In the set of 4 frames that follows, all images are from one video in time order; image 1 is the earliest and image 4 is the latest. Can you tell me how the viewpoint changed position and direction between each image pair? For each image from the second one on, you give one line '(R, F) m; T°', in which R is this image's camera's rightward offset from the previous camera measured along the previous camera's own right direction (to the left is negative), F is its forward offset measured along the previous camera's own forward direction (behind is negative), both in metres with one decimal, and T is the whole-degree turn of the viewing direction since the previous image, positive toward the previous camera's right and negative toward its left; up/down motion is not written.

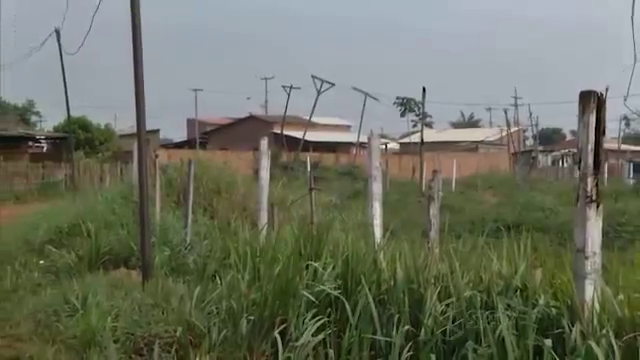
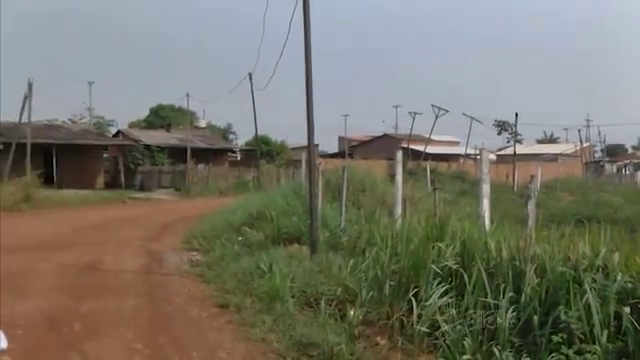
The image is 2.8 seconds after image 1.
(-0.9, -1.0) m; -4°
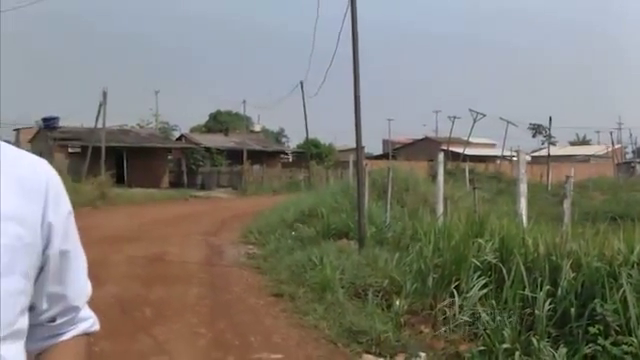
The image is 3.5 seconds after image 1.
(-0.4, -0.3) m; -2°
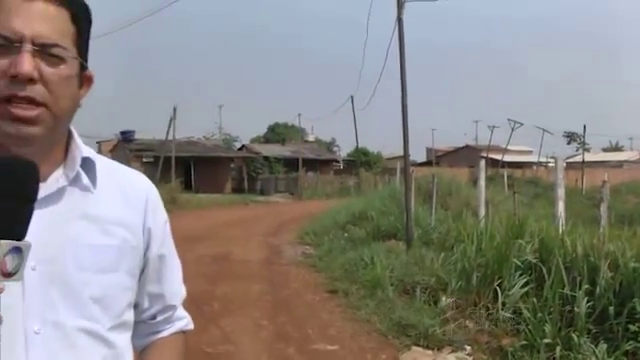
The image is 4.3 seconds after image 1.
(-0.4, -0.4) m; -2°
